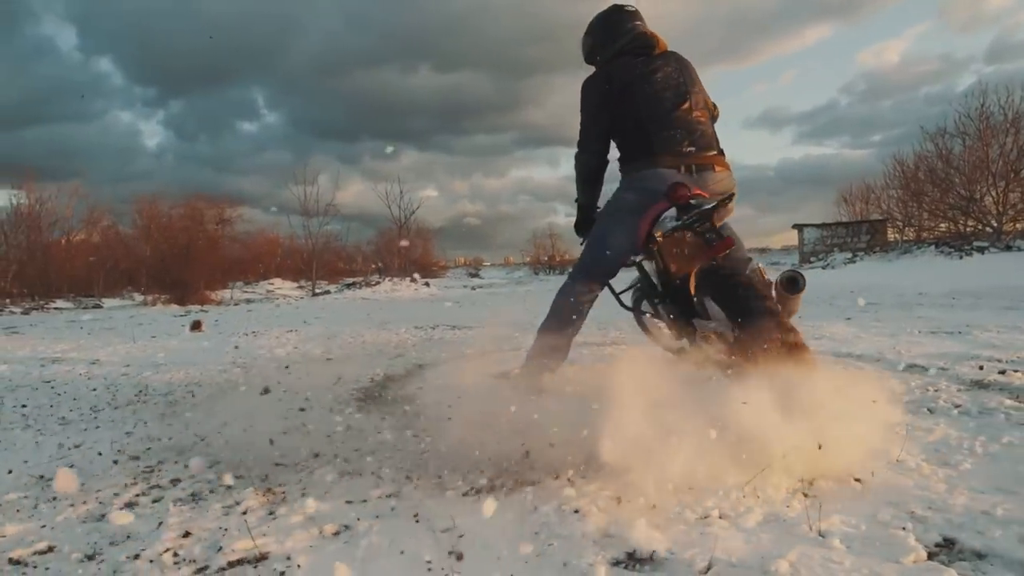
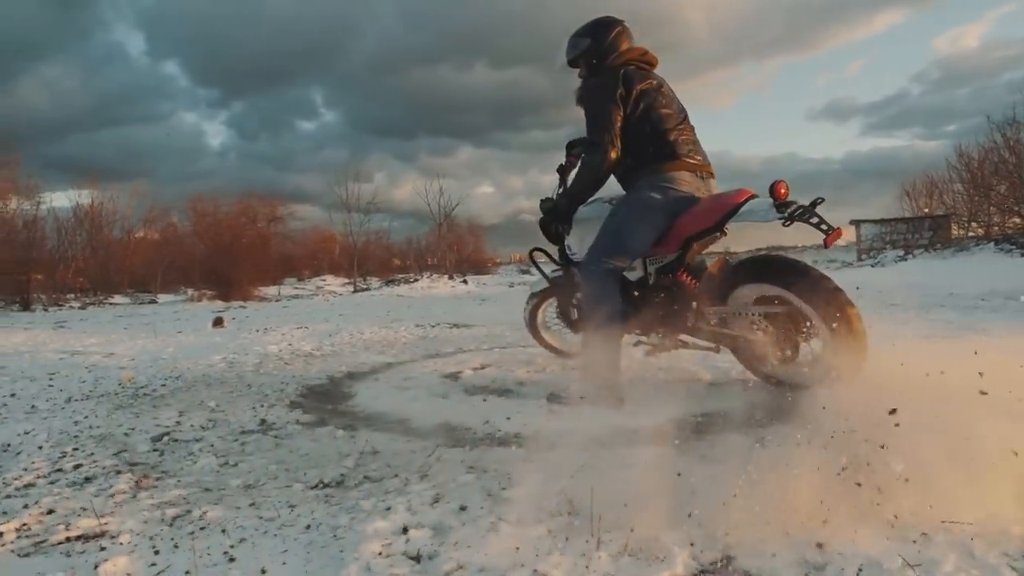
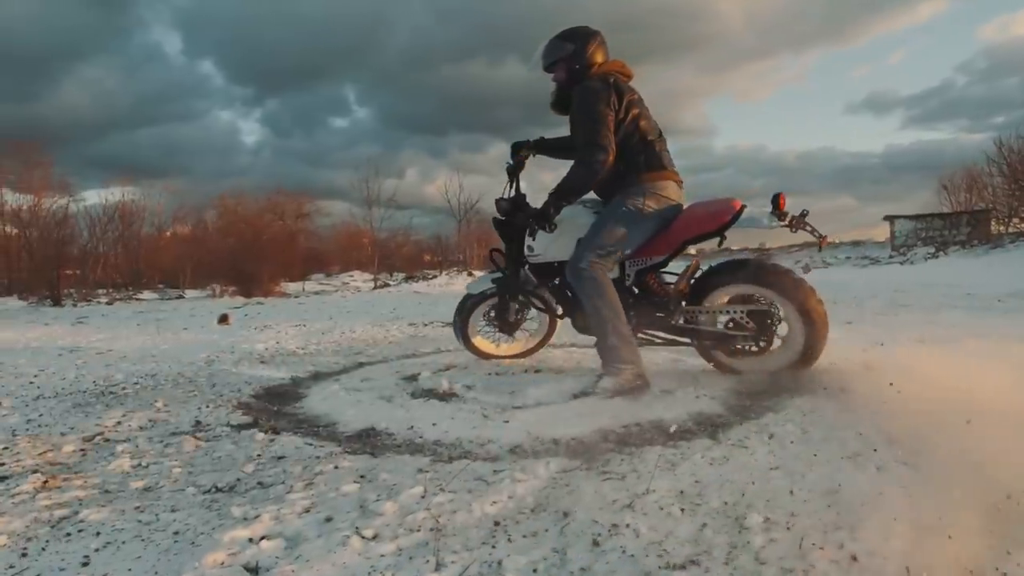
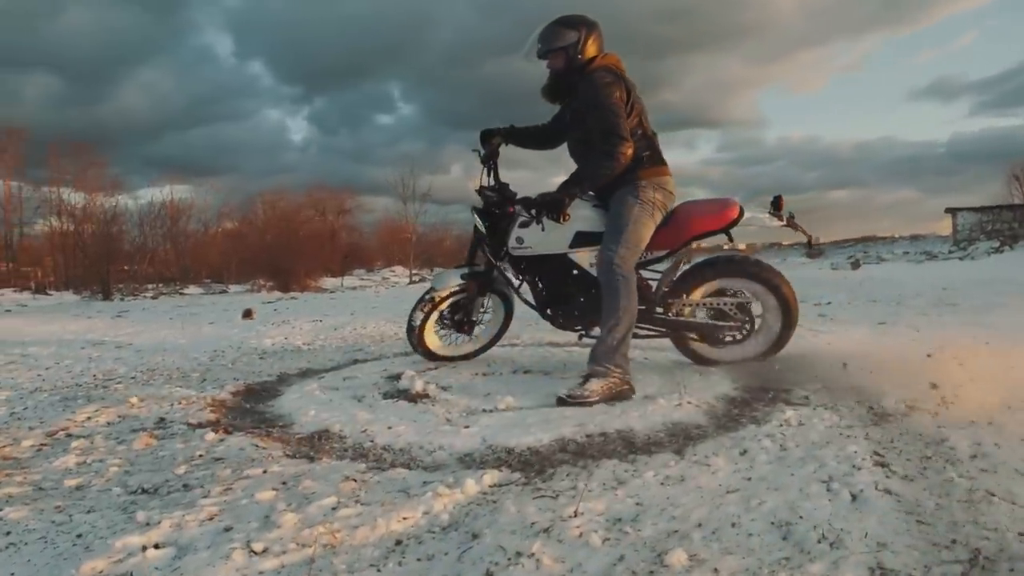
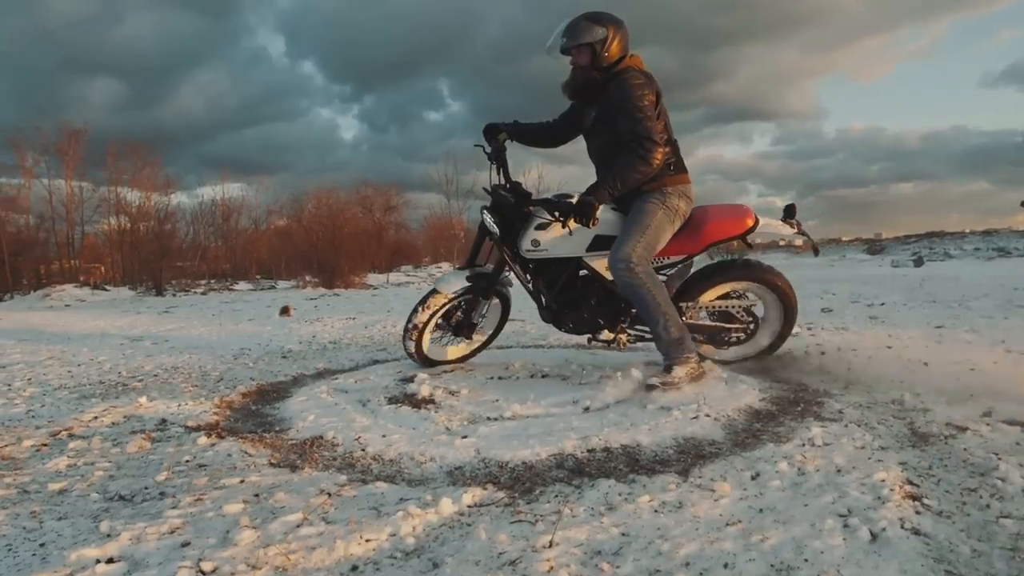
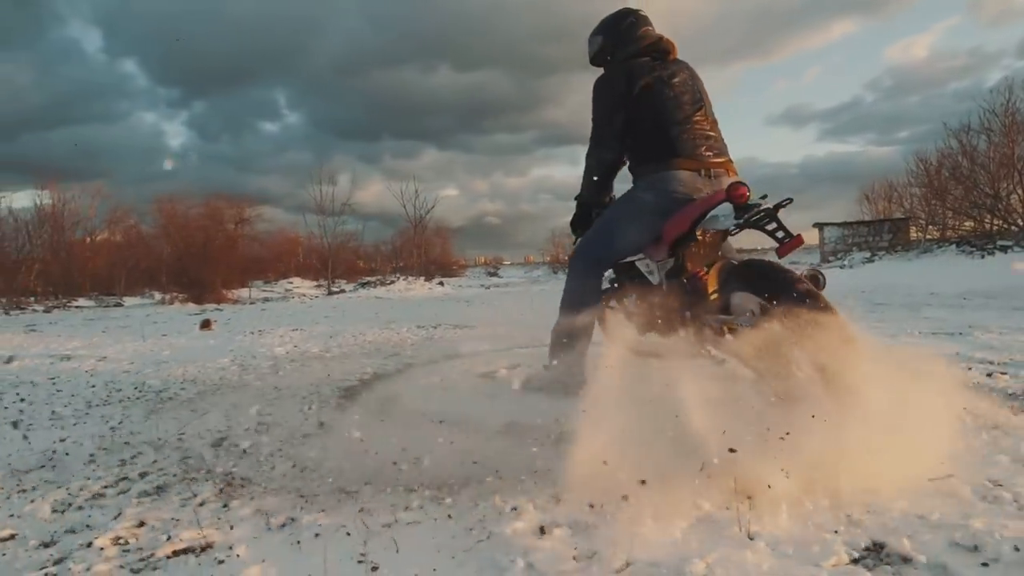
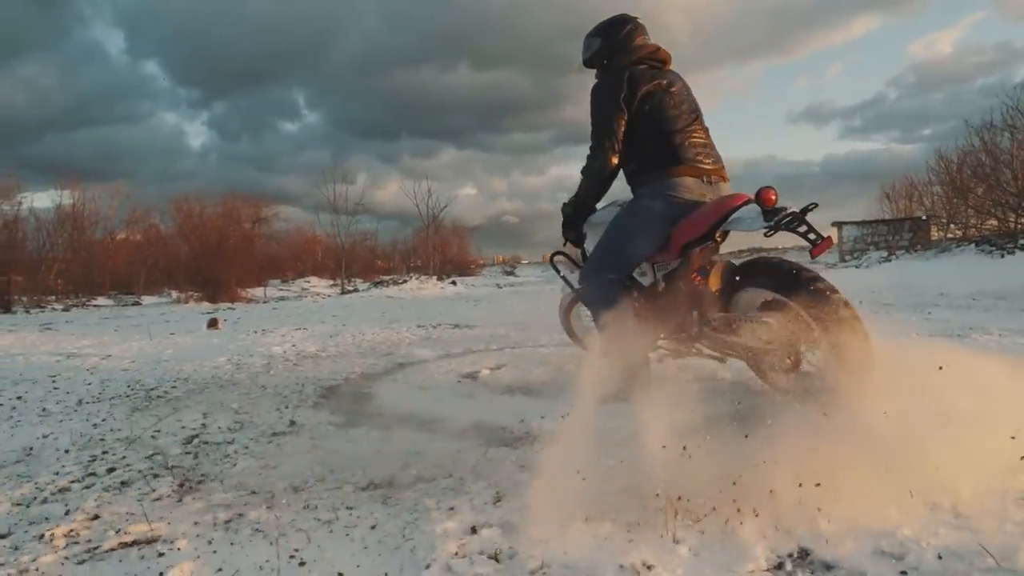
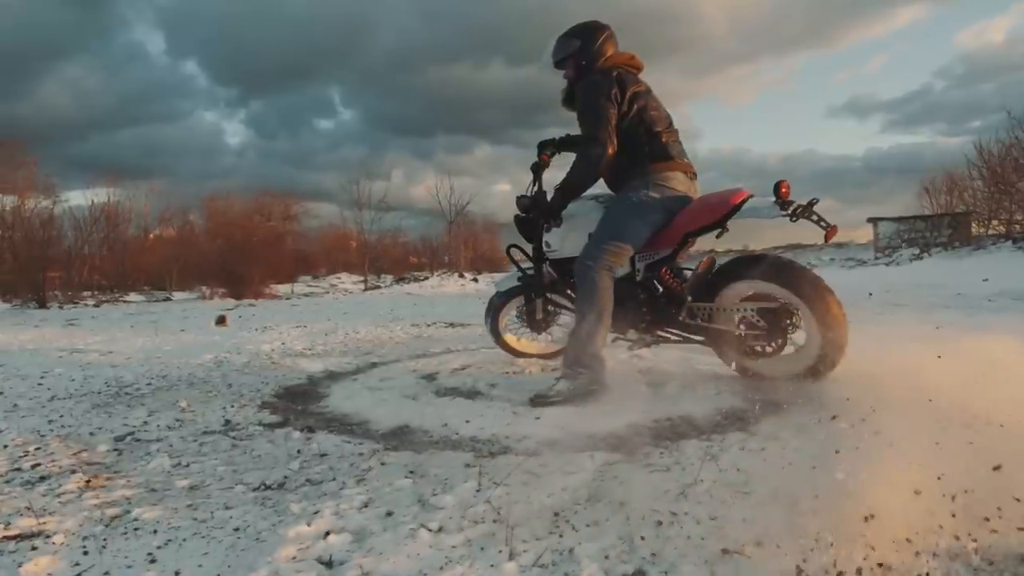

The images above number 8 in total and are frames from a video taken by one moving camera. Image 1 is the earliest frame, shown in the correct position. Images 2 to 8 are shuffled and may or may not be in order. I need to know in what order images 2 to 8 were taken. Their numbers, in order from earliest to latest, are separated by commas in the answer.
6, 7, 2, 8, 3, 4, 5
